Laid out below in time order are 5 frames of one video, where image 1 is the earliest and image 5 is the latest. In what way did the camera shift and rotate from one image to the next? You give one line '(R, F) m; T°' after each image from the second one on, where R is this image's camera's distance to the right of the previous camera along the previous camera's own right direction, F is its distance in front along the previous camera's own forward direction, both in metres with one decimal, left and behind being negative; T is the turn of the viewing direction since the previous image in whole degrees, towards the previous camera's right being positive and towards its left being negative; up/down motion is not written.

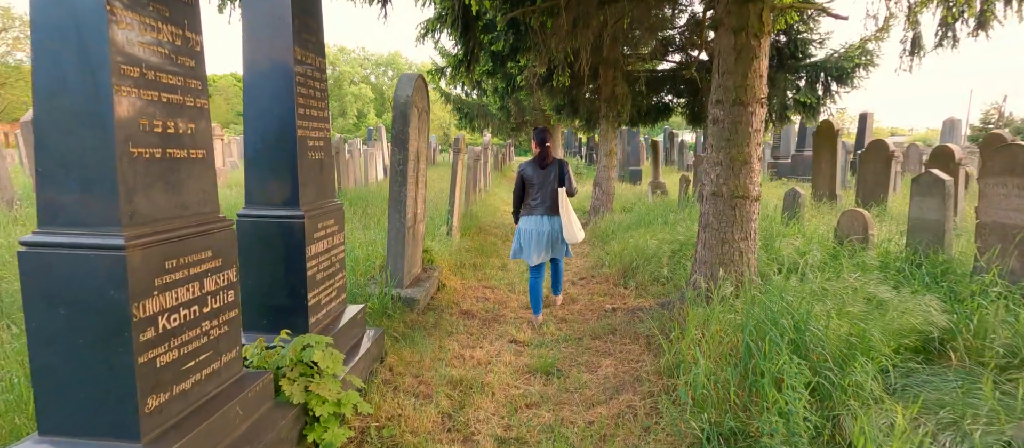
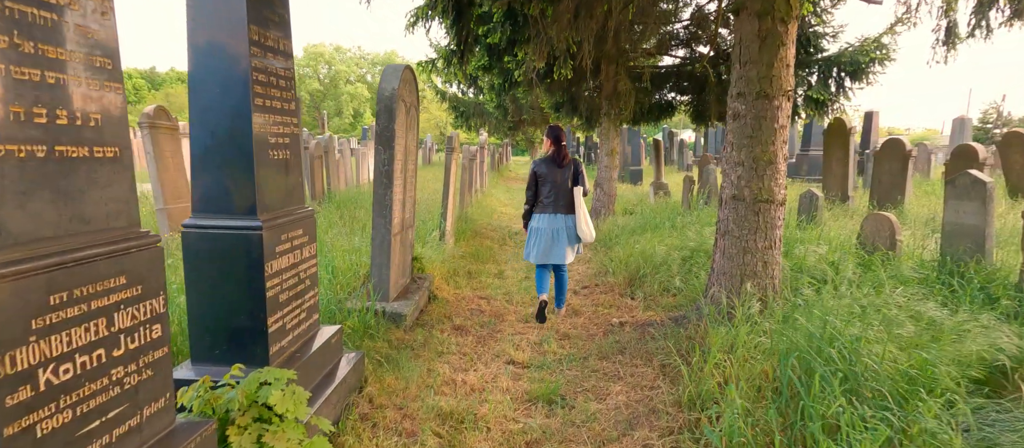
(0.0, +0.4) m; 0°
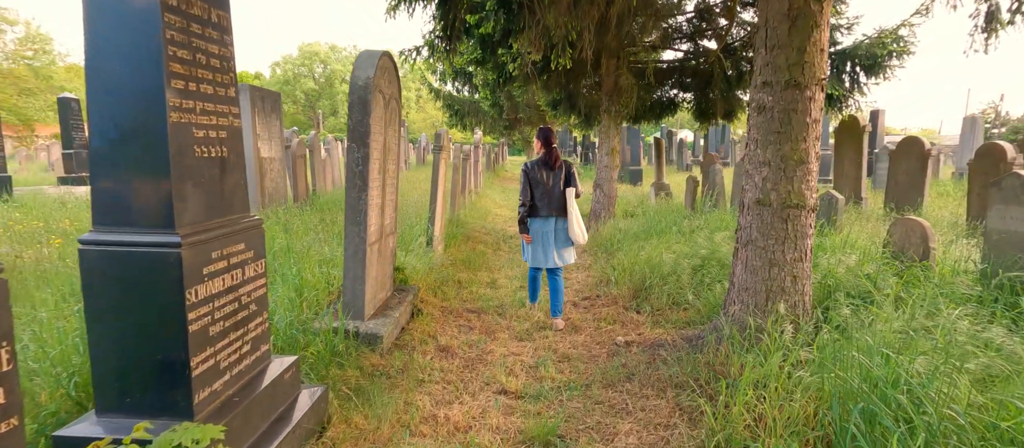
(0.0, +0.5) m; 0°
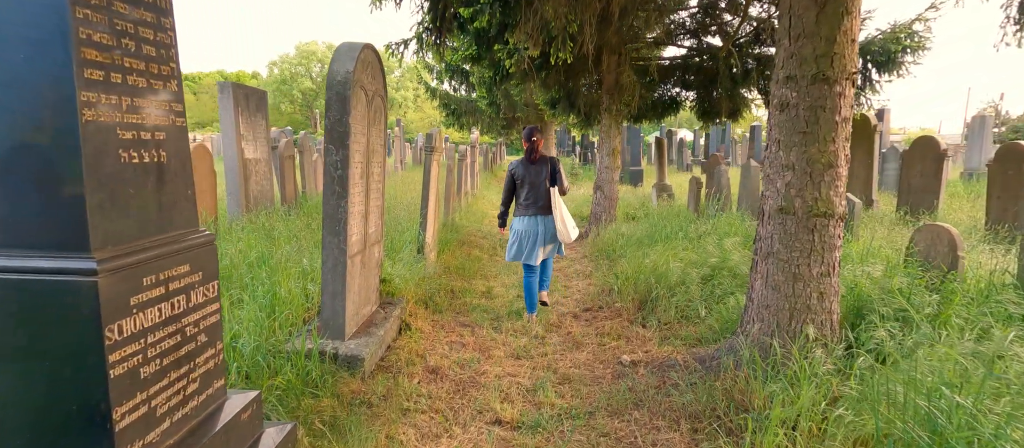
(0.0, +0.3) m; 0°
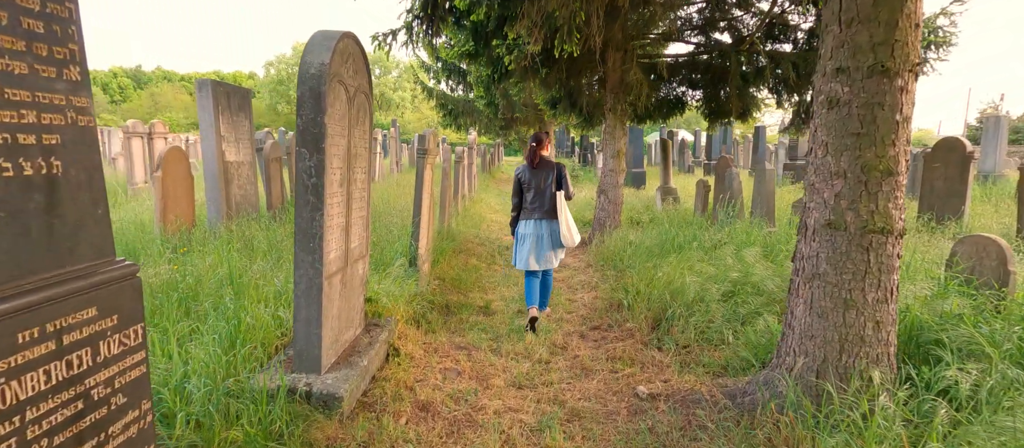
(0.0, +0.4) m; 0°
